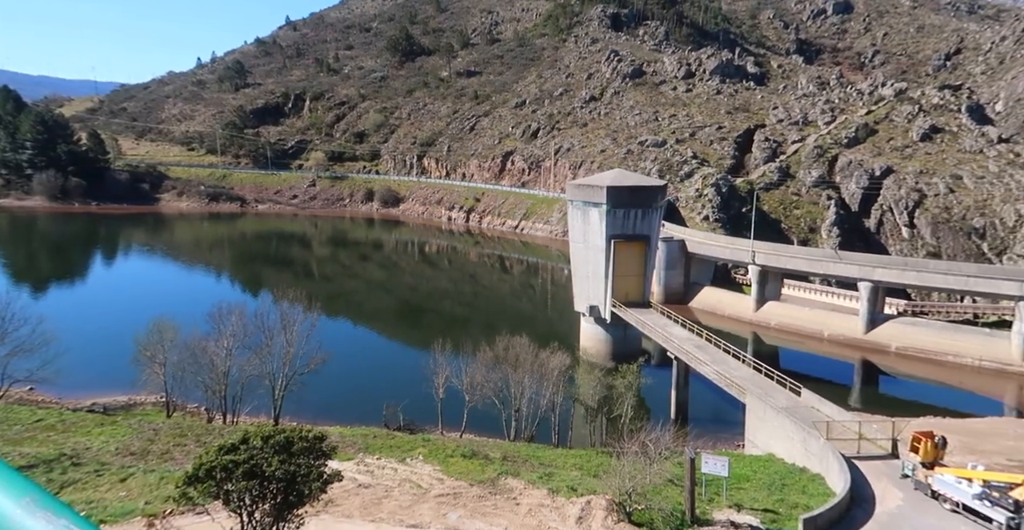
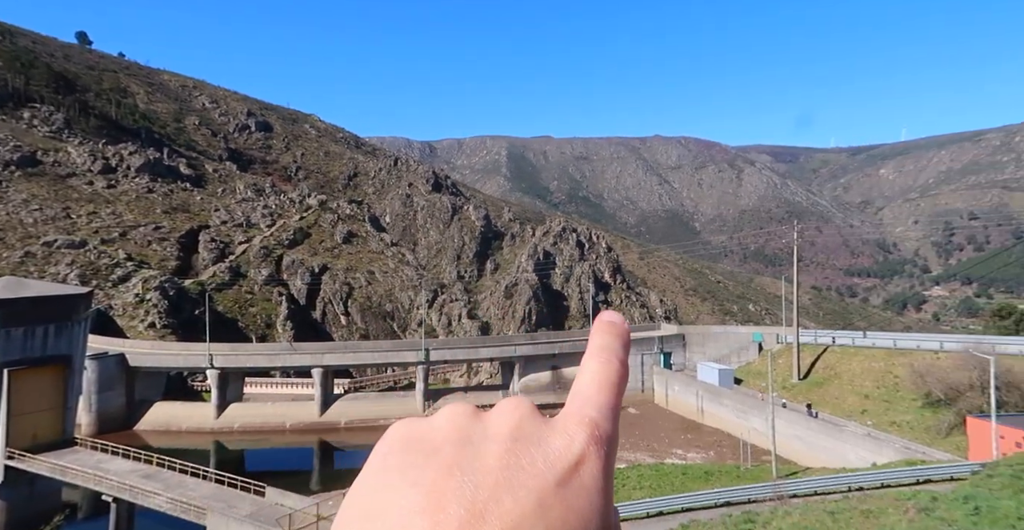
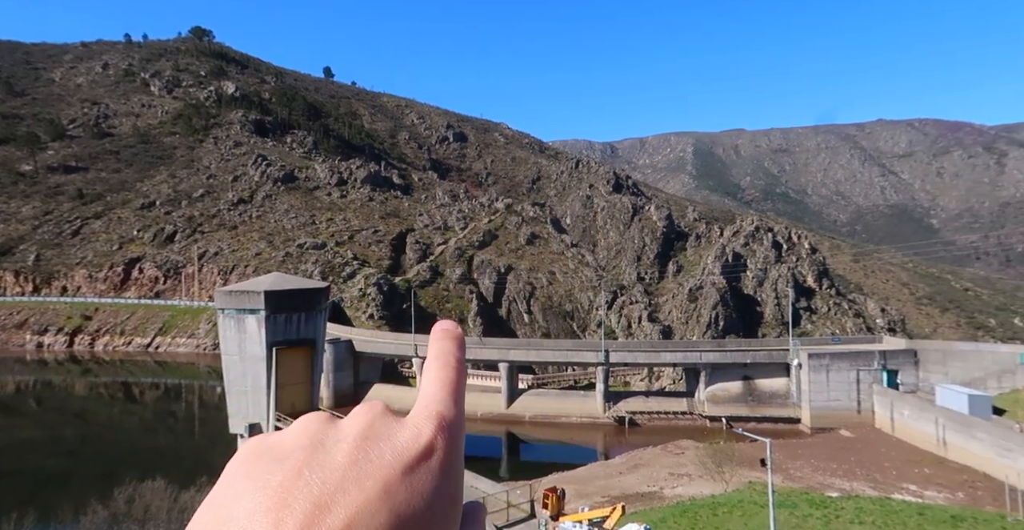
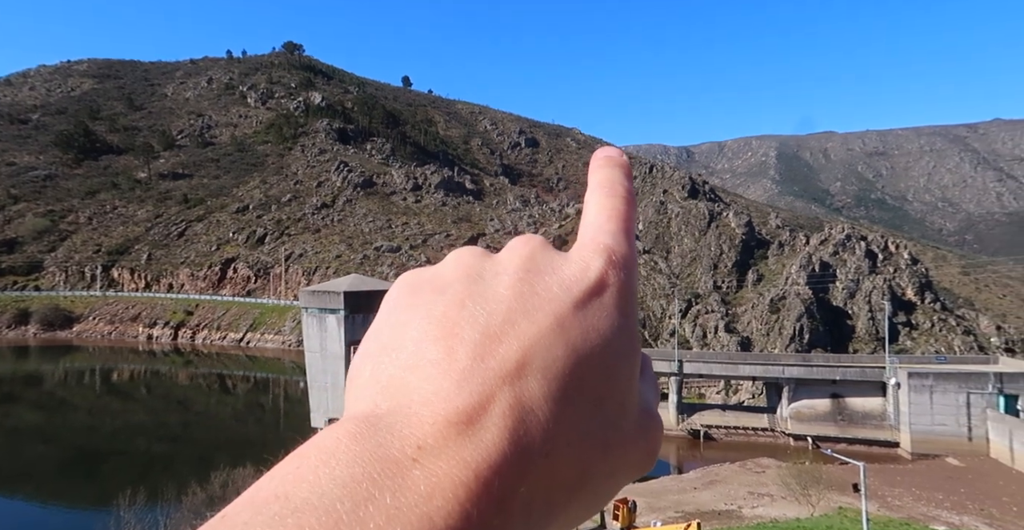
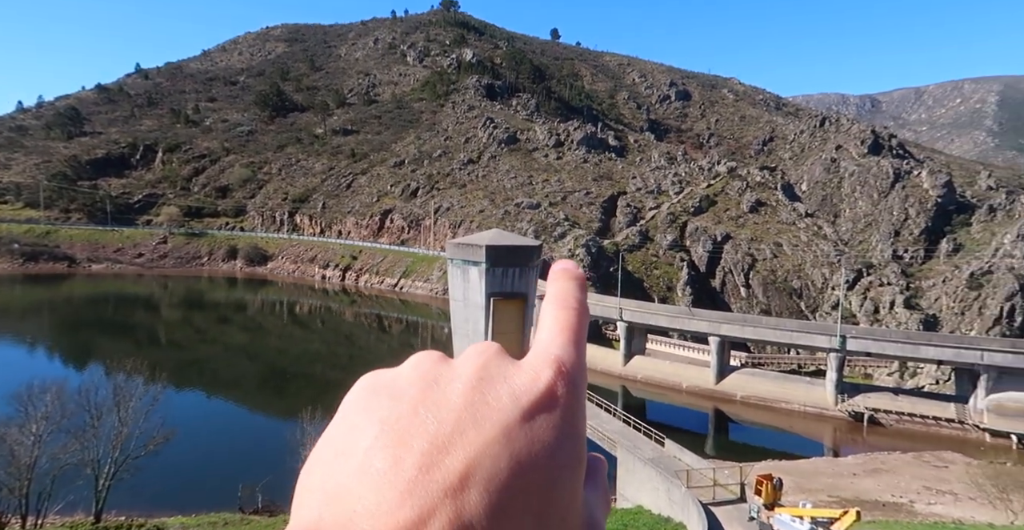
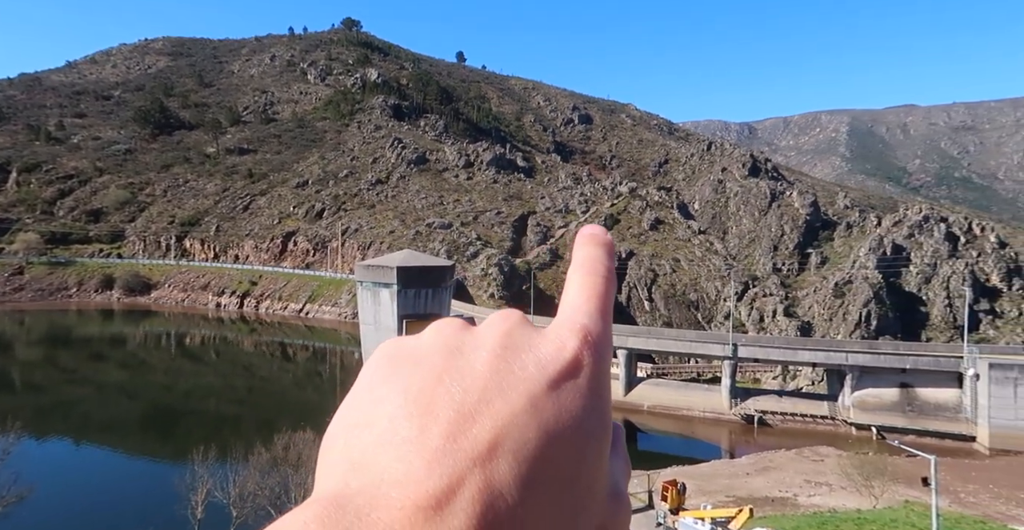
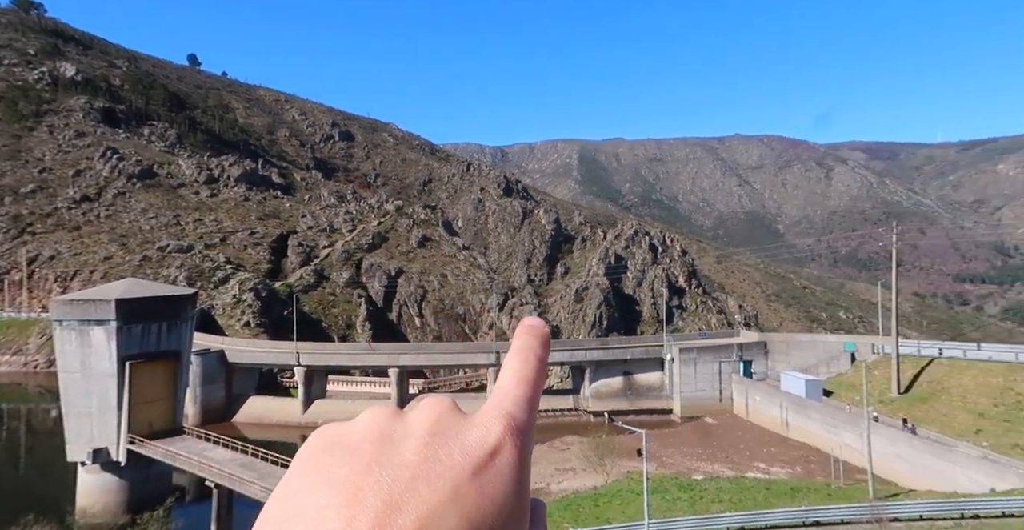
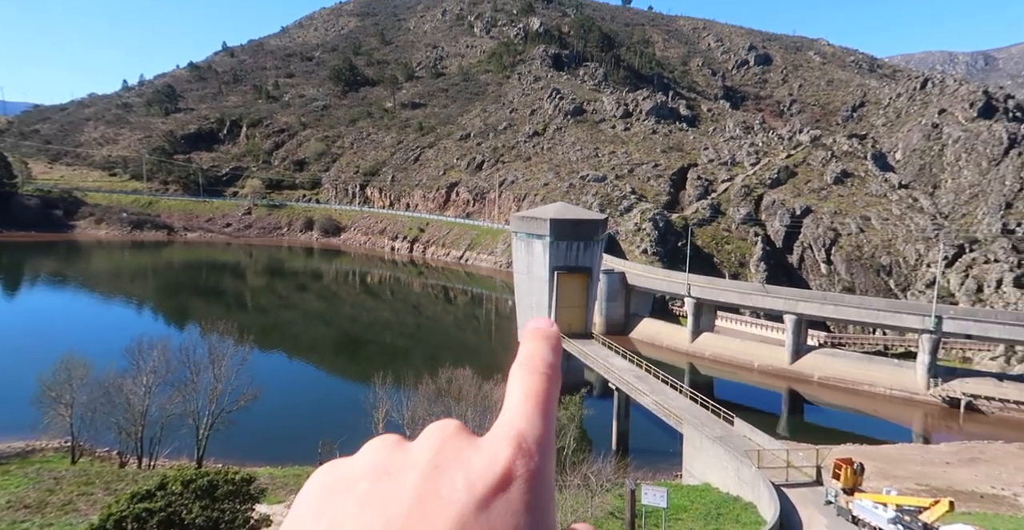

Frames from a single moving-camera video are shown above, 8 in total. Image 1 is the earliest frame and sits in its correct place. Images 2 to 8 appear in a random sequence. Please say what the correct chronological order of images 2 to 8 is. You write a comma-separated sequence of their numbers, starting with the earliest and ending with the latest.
8, 5, 6, 4, 3, 7, 2
